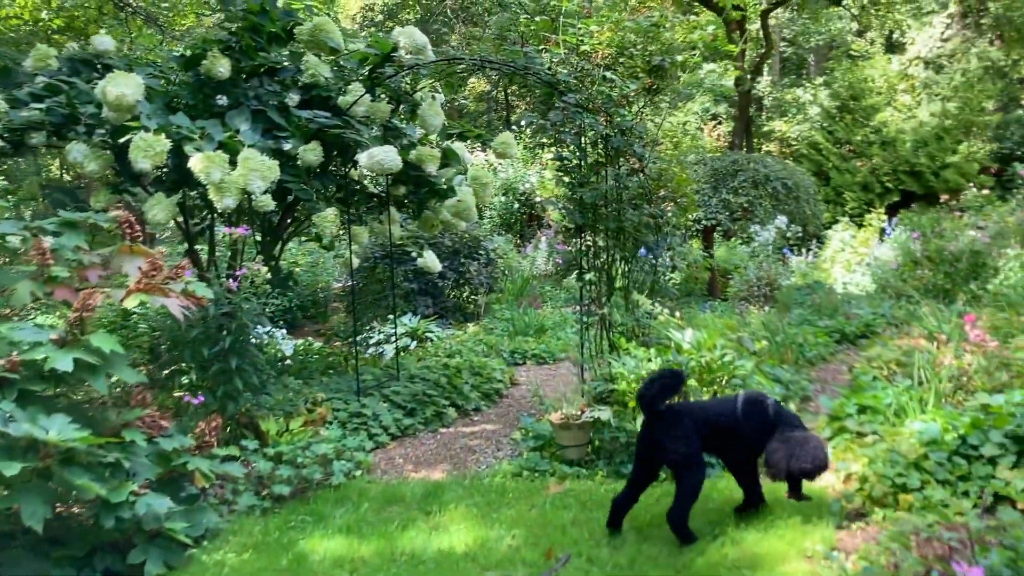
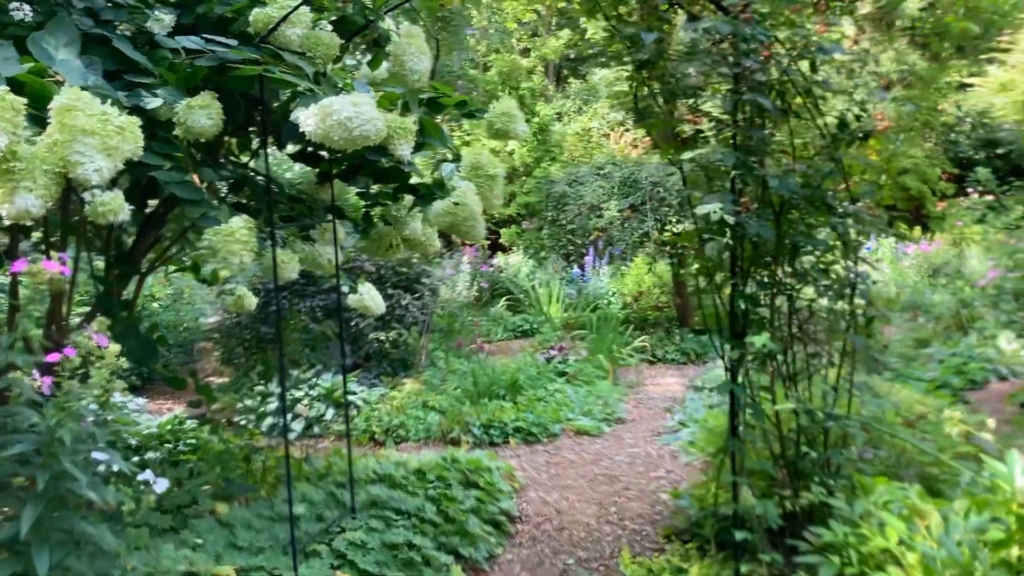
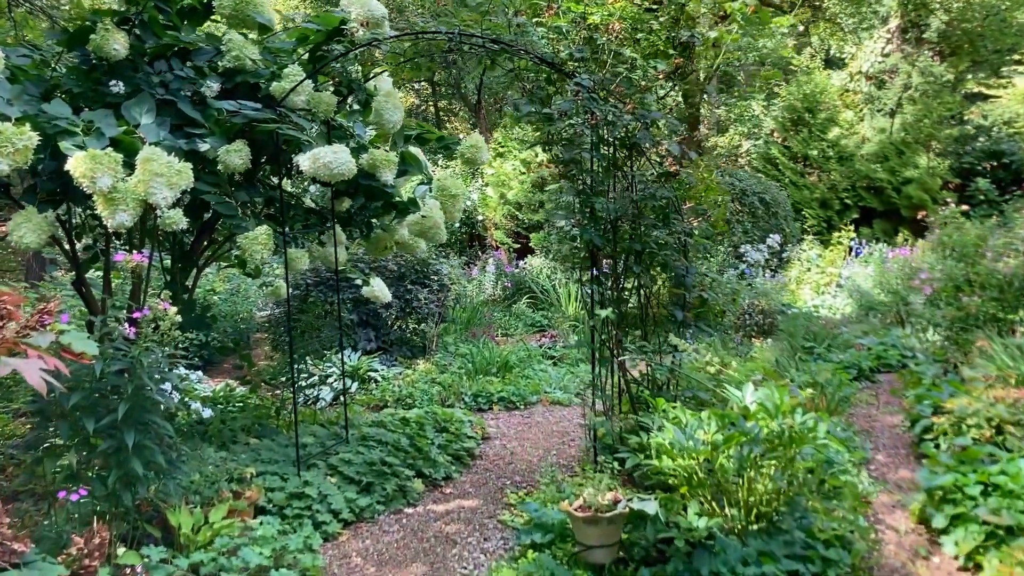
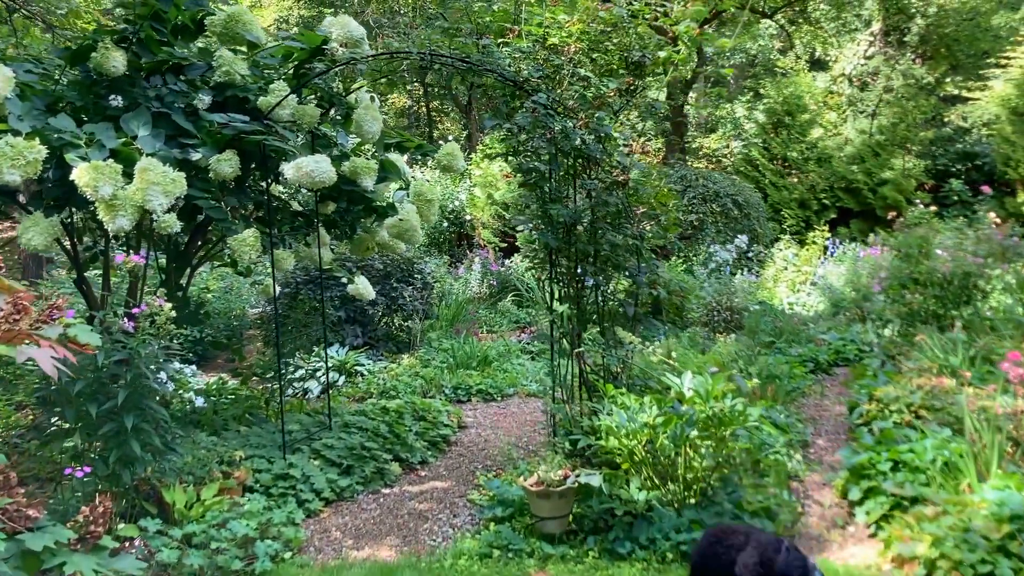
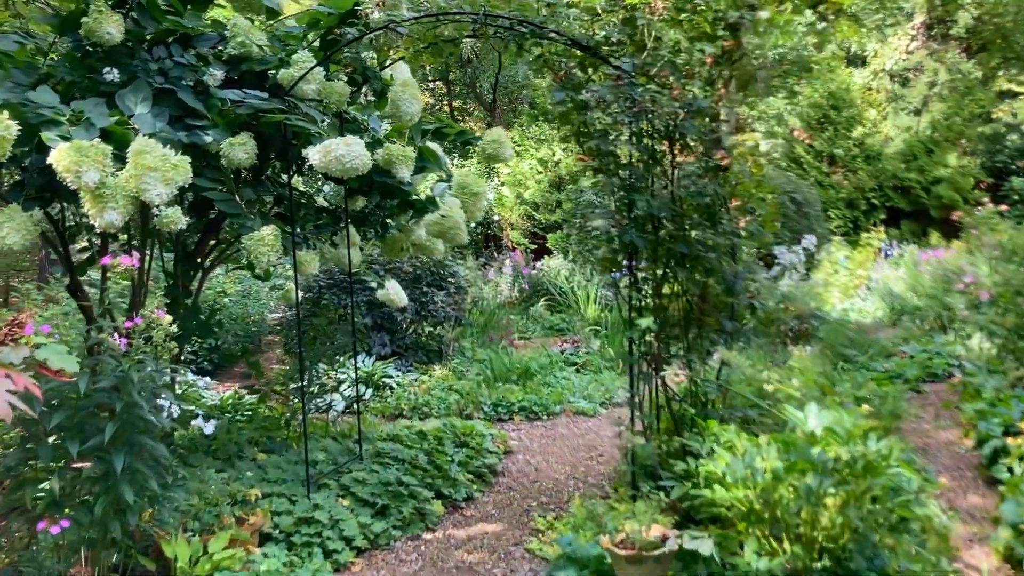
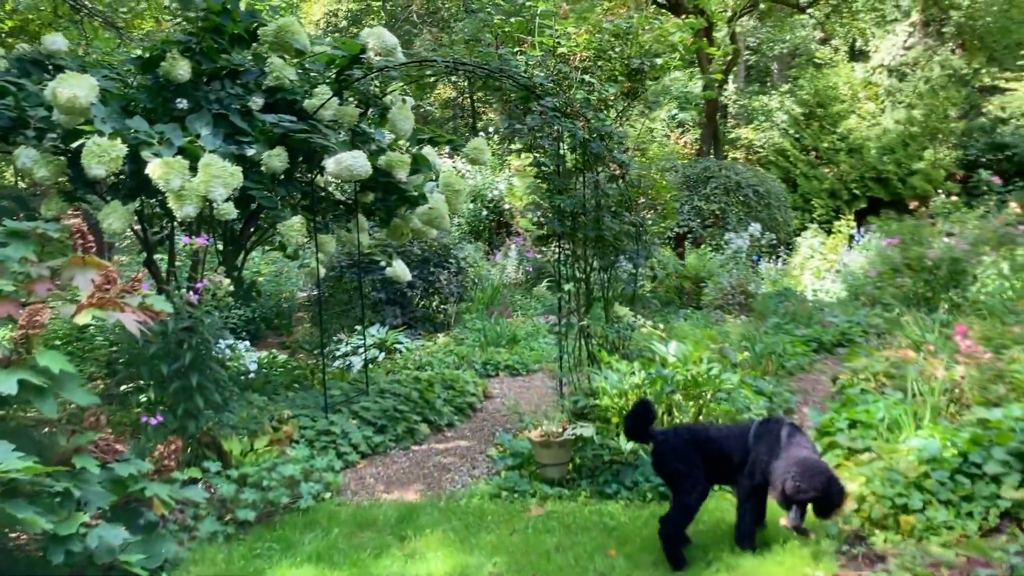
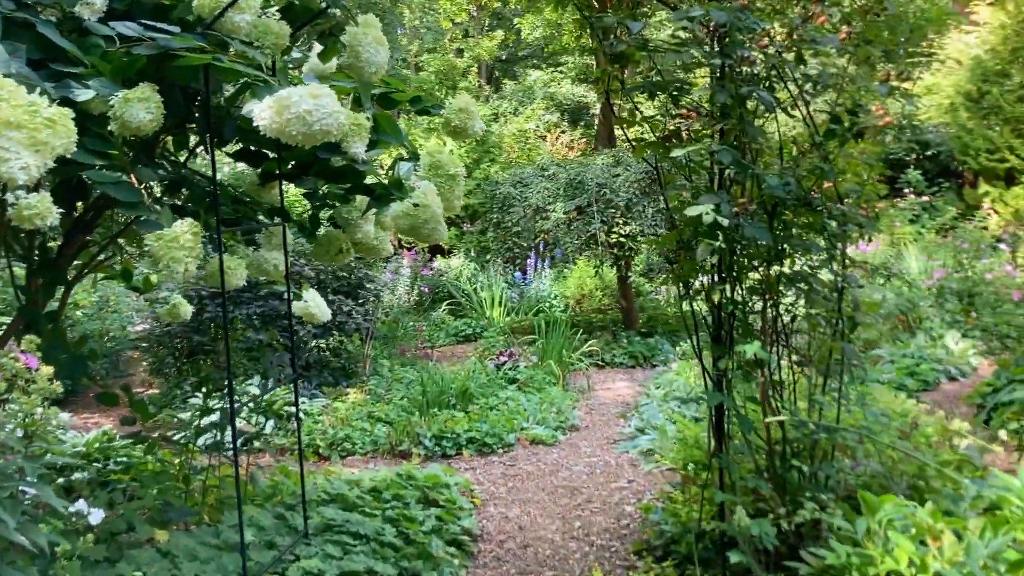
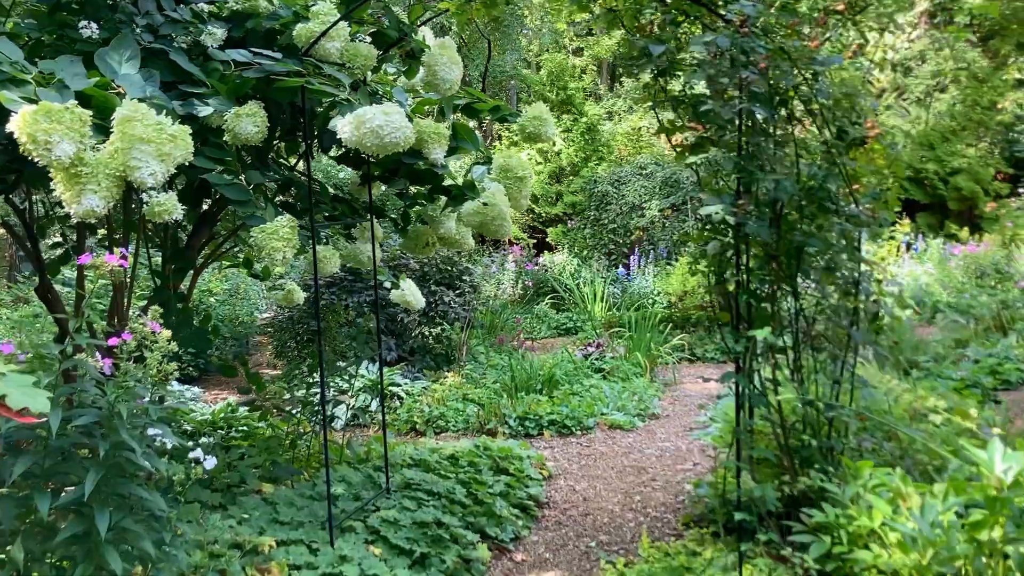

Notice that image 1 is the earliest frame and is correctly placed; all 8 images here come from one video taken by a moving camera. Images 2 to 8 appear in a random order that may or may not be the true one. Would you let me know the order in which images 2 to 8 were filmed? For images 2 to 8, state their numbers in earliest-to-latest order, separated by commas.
6, 4, 3, 5, 8, 2, 7
